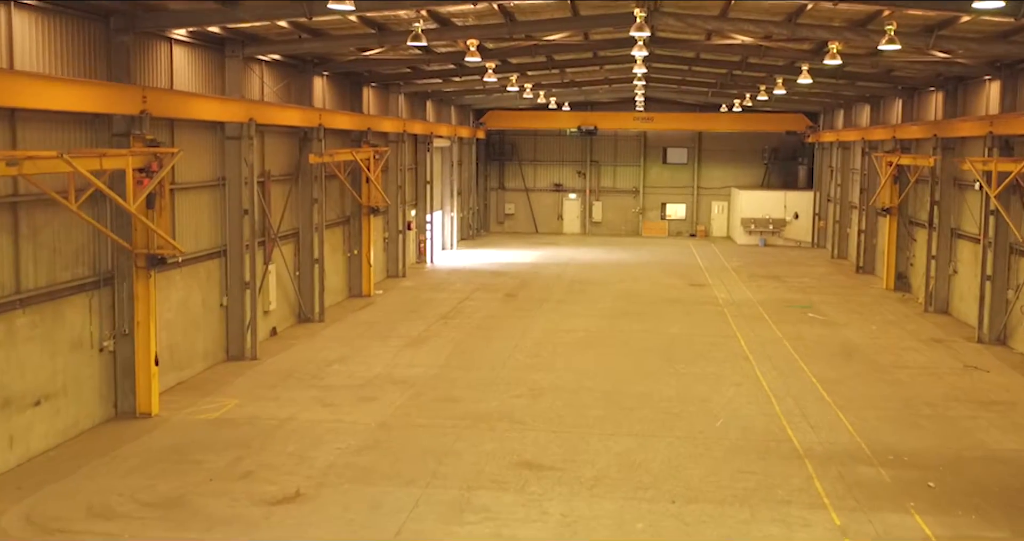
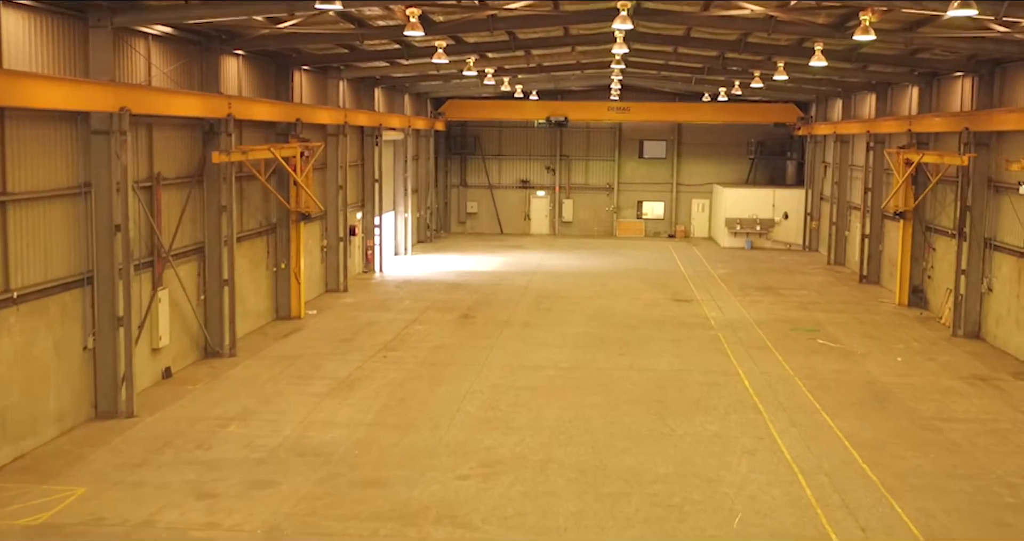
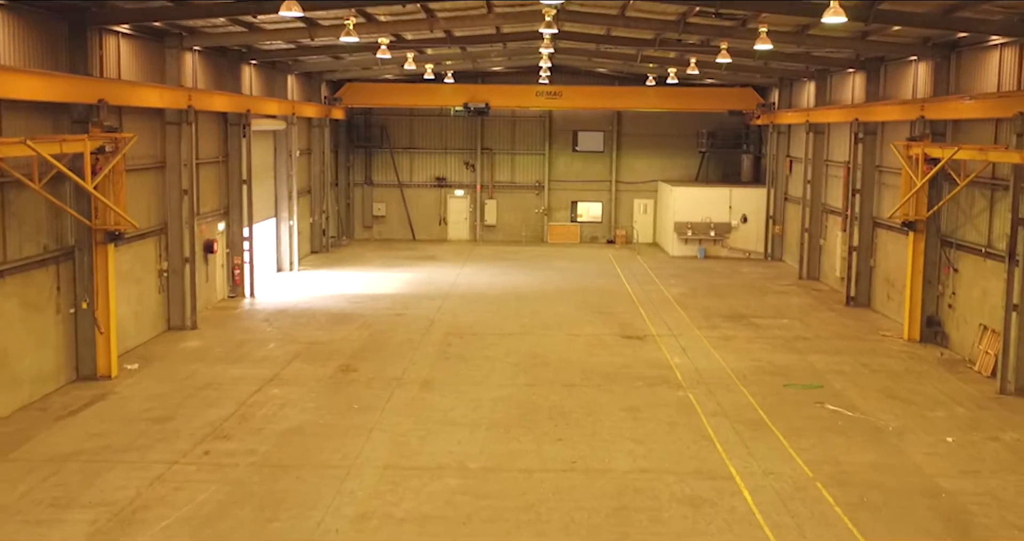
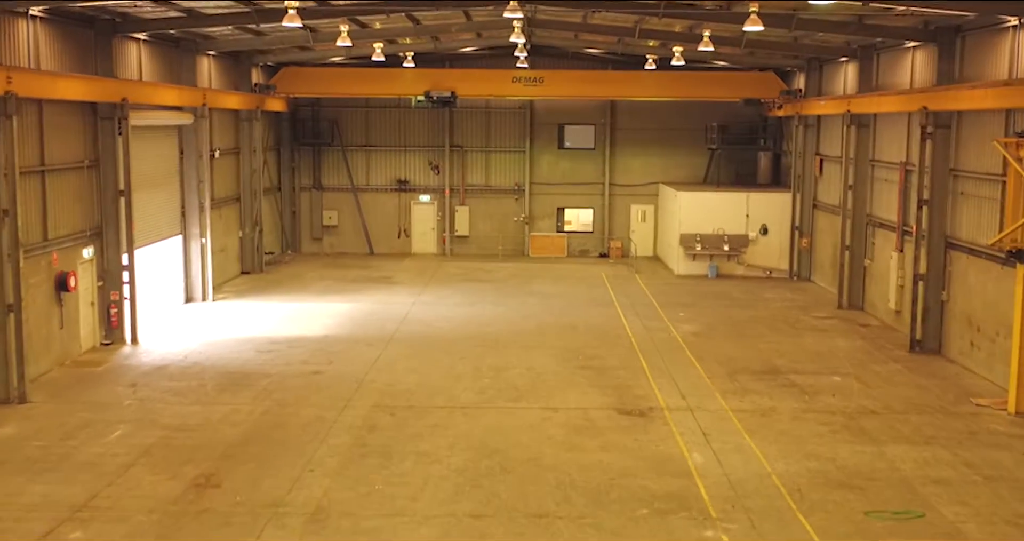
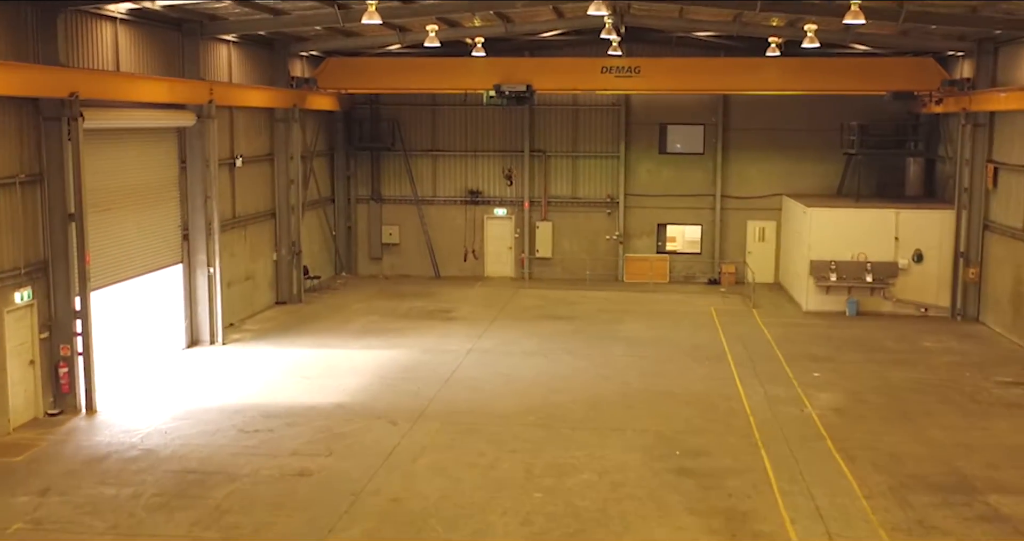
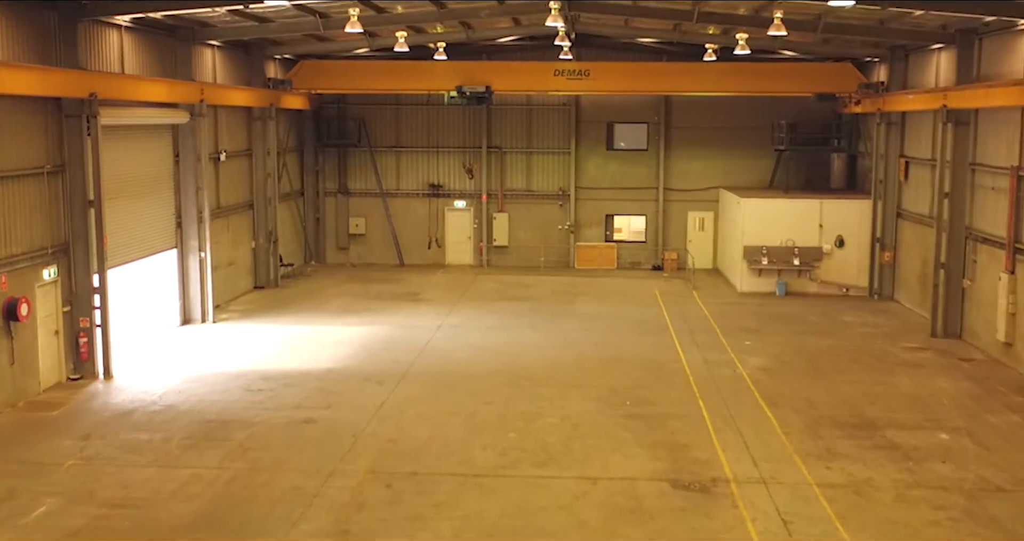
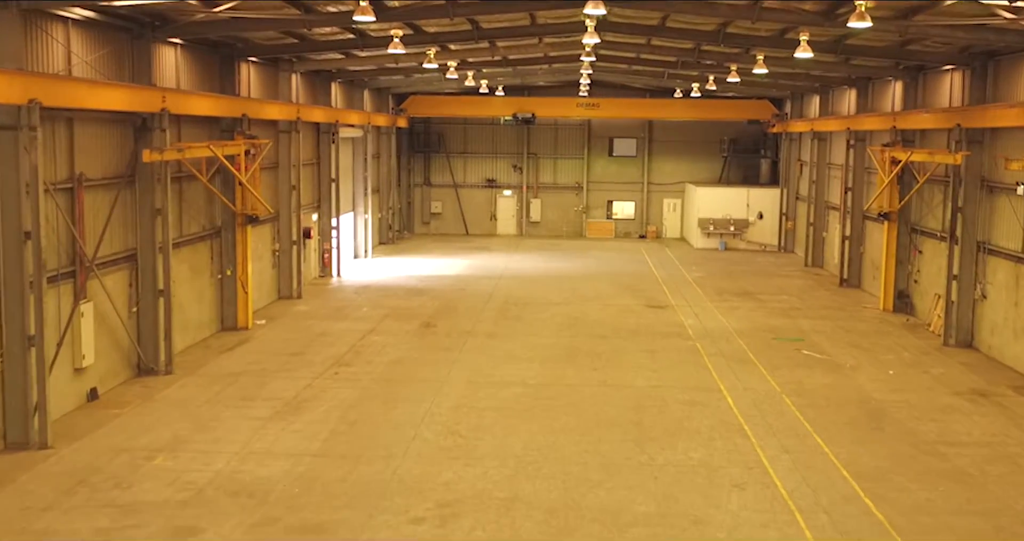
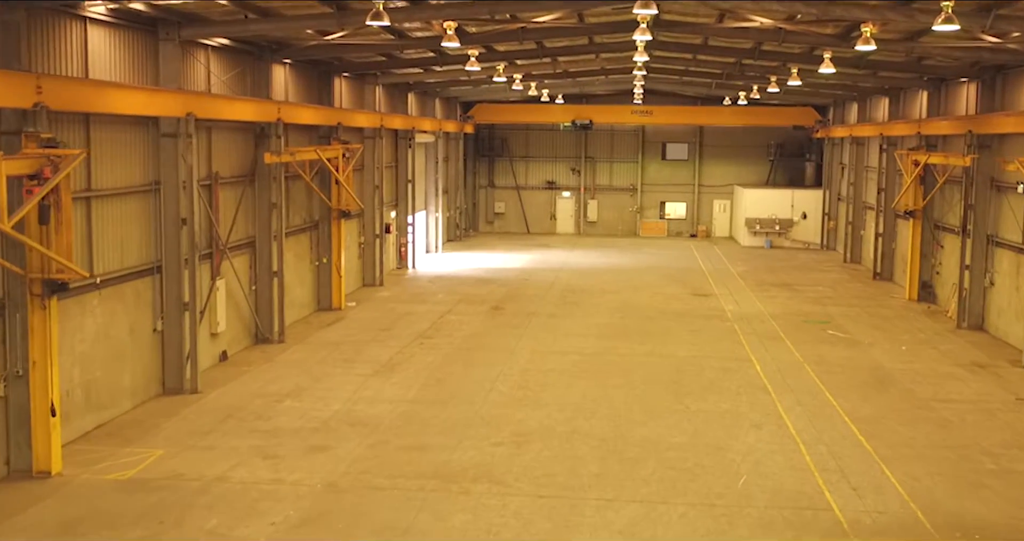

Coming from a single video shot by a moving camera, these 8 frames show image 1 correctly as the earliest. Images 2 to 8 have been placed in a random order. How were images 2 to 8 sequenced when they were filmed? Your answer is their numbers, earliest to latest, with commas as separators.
8, 2, 7, 3, 4, 6, 5
